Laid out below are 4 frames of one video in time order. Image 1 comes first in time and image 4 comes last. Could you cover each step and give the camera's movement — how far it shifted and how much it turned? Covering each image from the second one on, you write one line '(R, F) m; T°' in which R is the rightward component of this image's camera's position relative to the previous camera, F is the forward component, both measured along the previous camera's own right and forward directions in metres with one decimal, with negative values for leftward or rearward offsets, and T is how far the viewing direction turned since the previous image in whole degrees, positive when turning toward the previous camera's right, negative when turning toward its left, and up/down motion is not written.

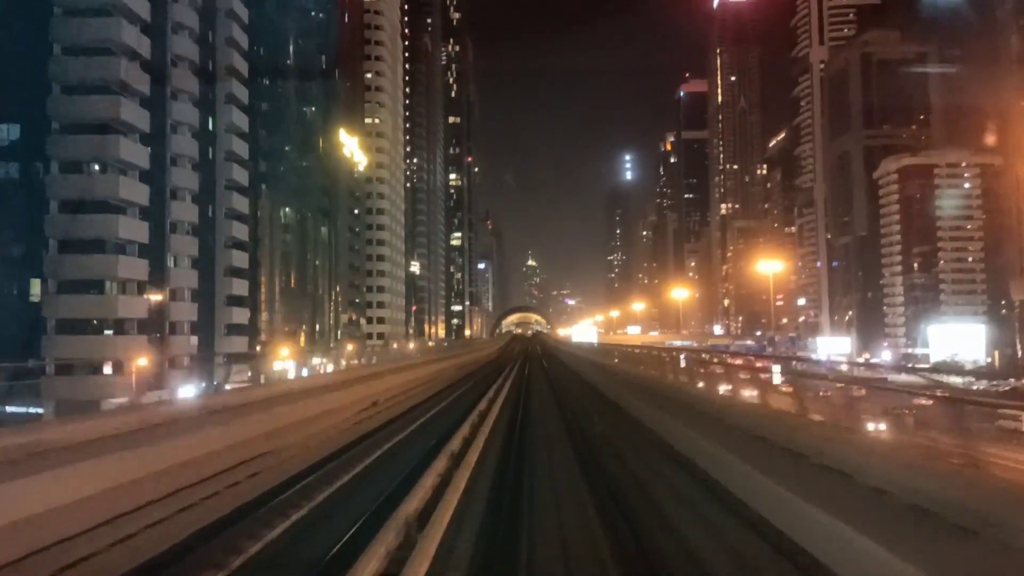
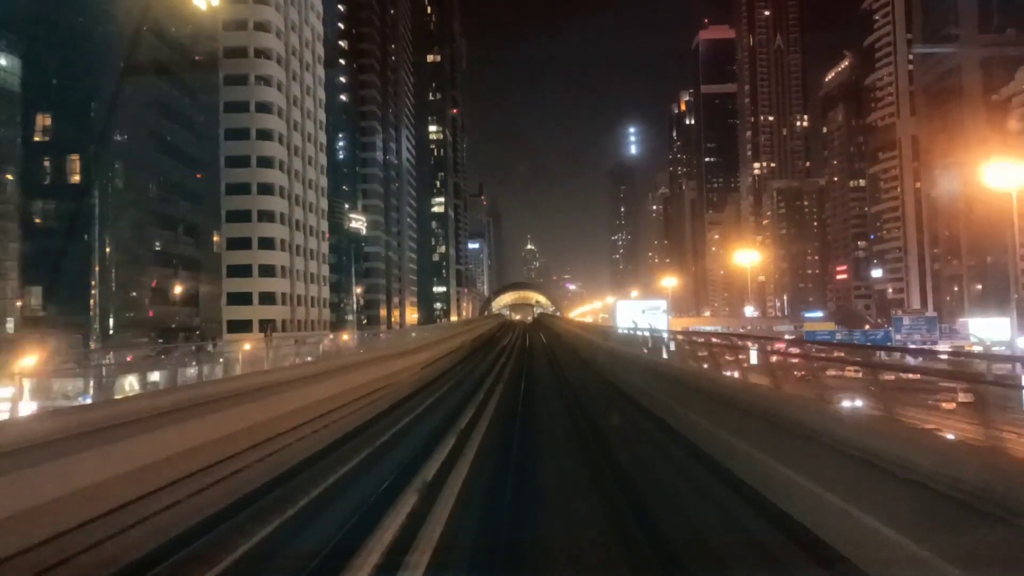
(+0.1, +2.4) m; 0°
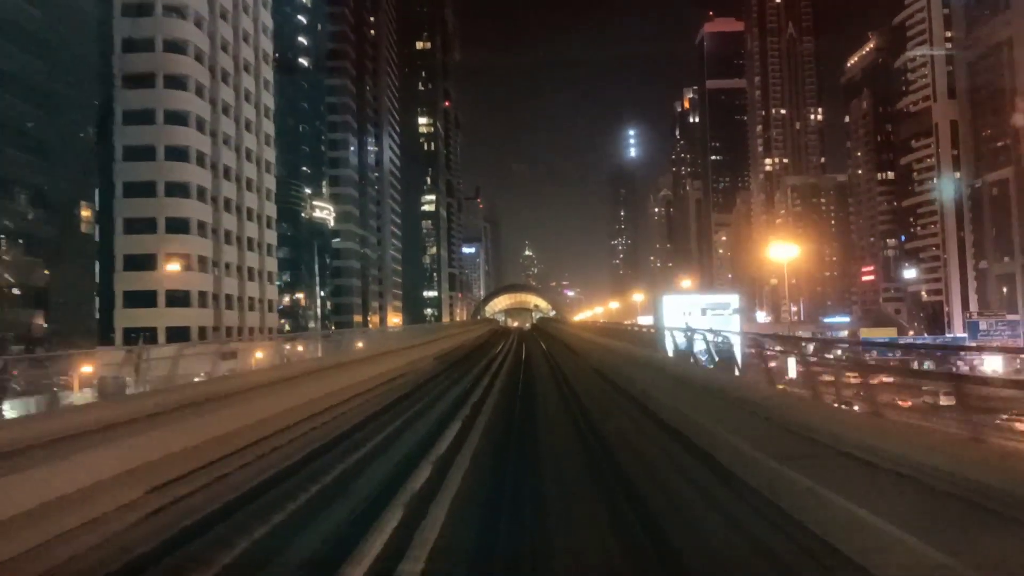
(0.0, +0.8) m; 0°
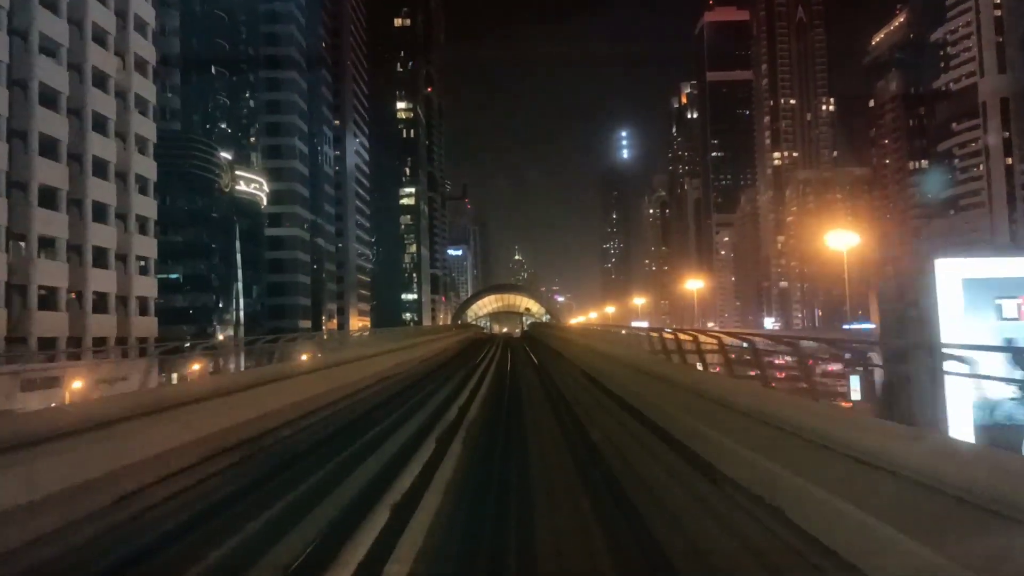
(0.0, +1.0) m; +1°
